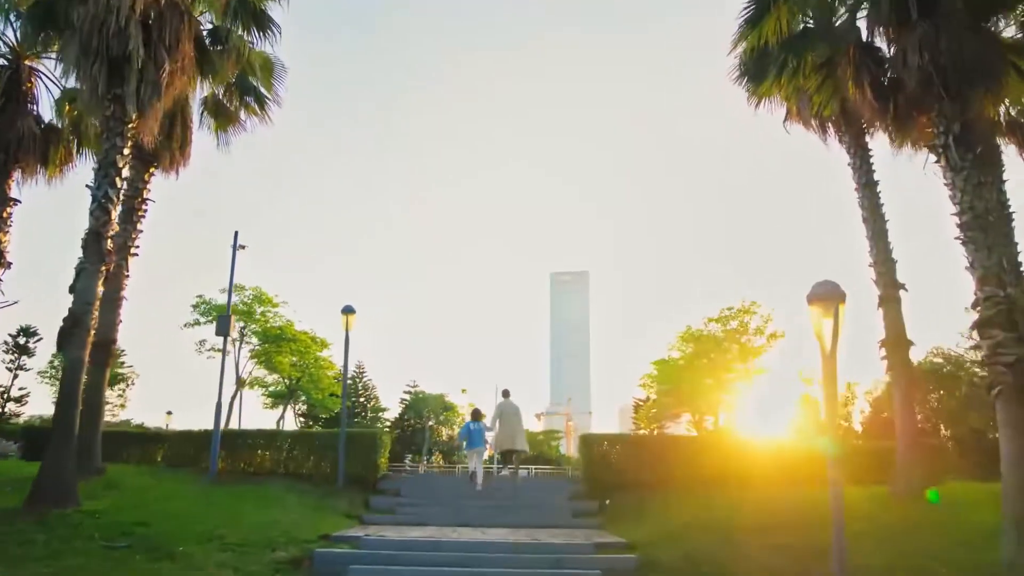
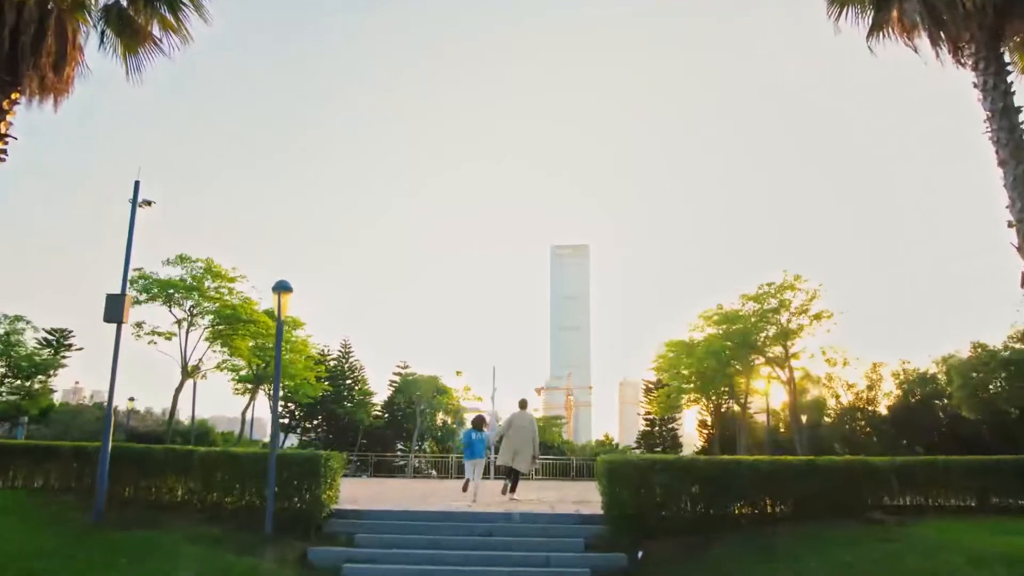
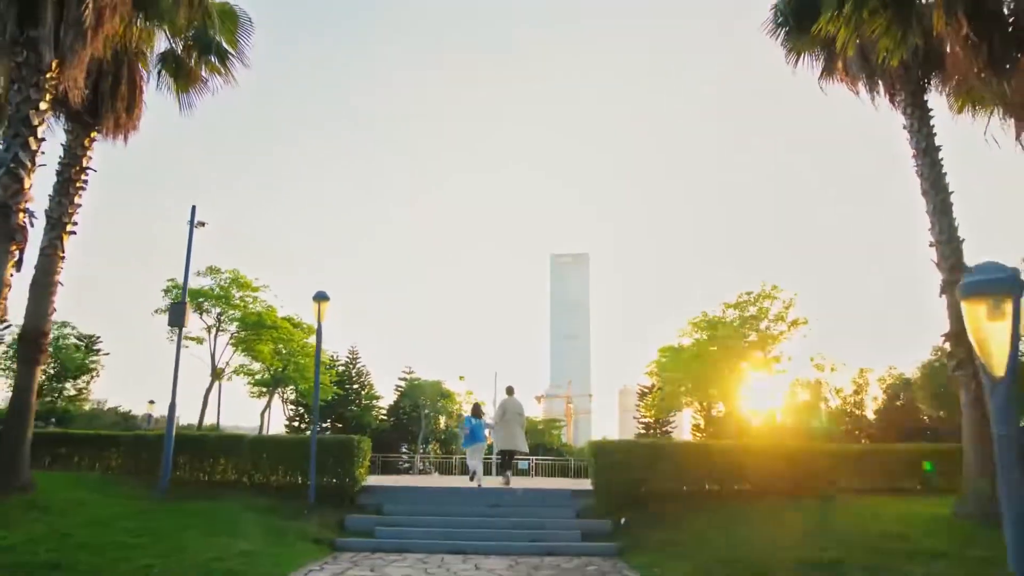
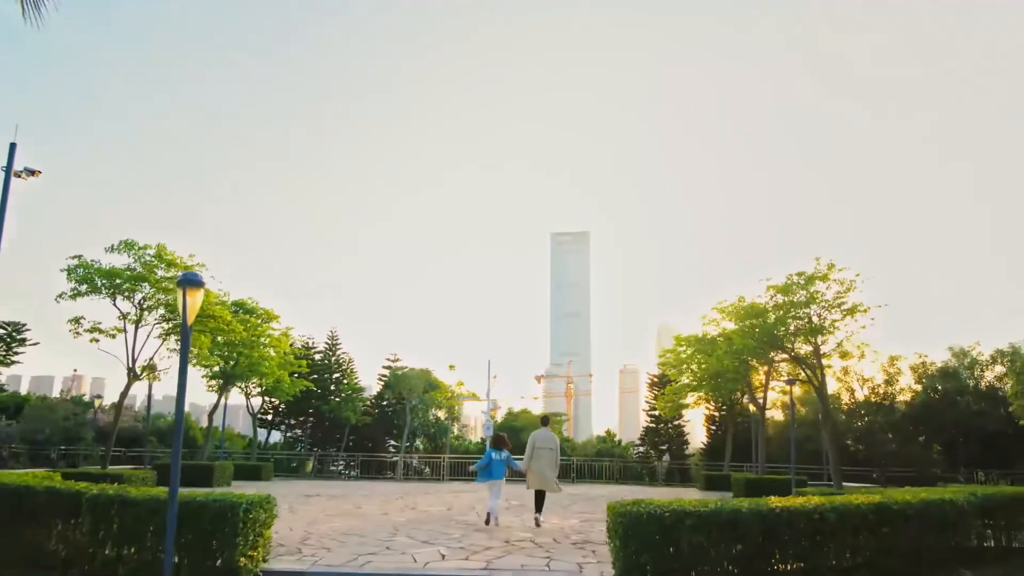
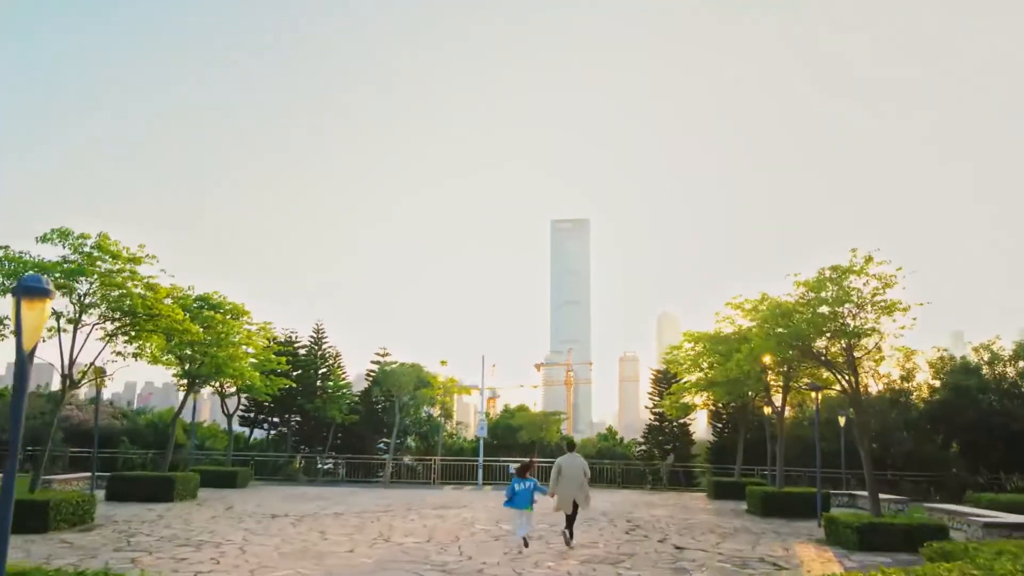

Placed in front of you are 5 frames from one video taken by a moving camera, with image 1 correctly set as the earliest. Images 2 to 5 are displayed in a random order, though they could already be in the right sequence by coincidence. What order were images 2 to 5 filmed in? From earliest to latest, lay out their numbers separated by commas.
3, 2, 4, 5
